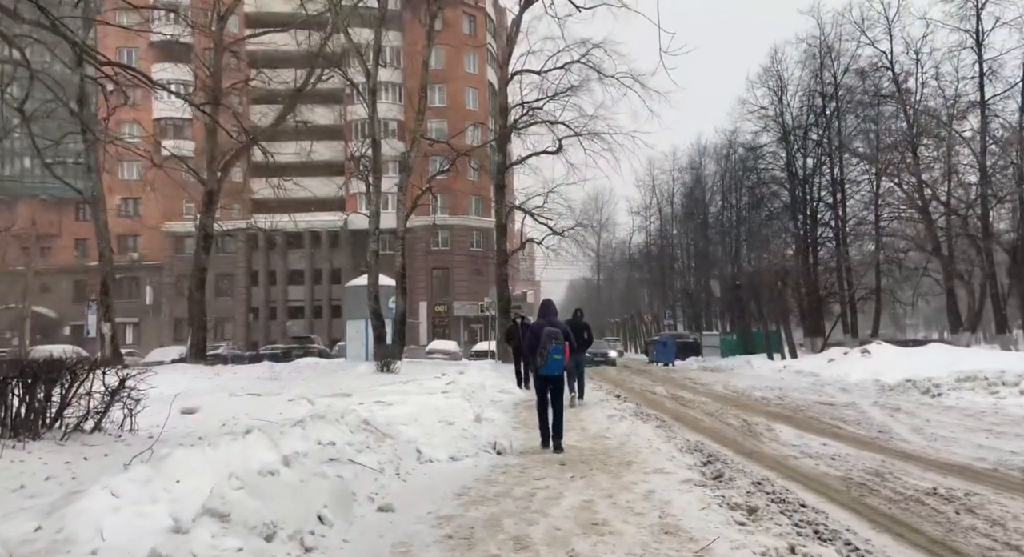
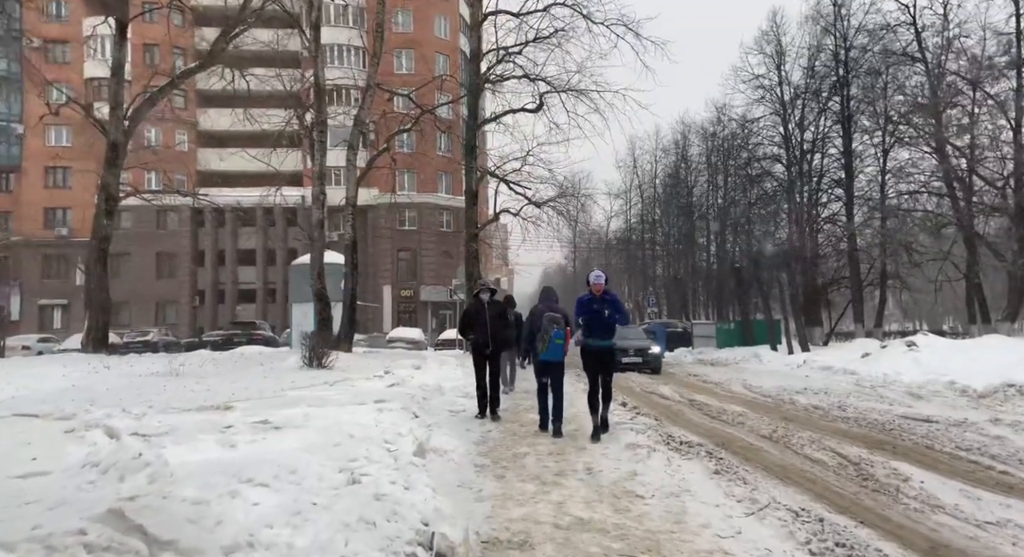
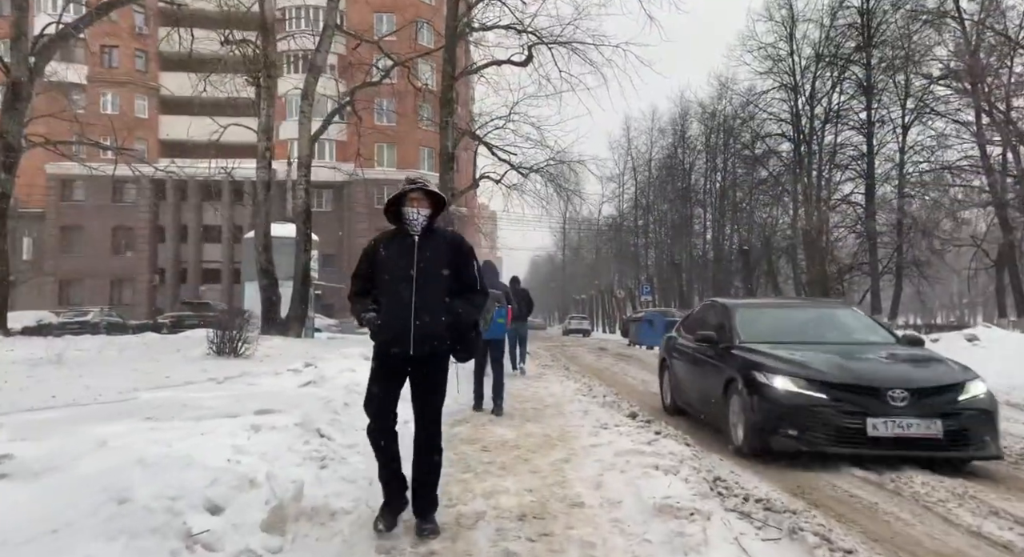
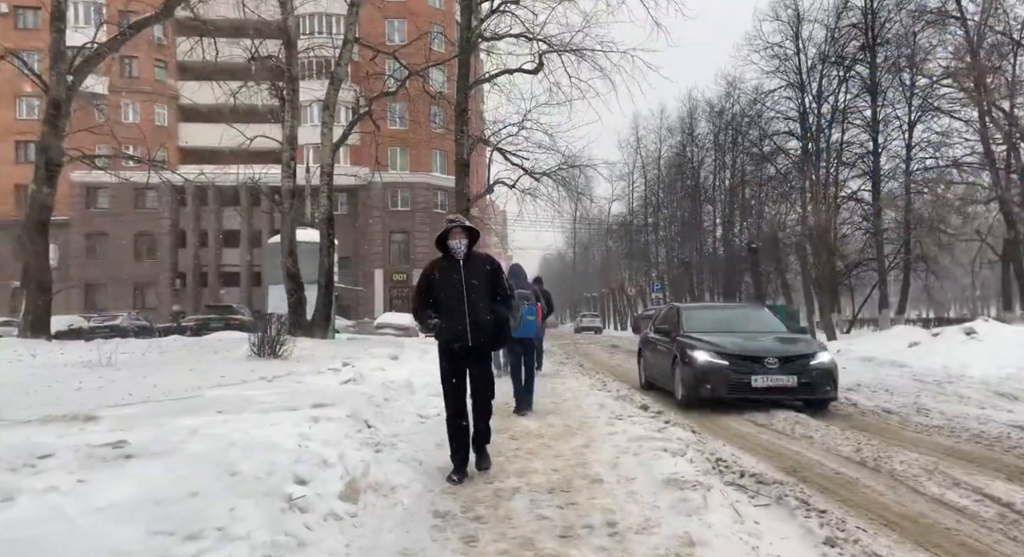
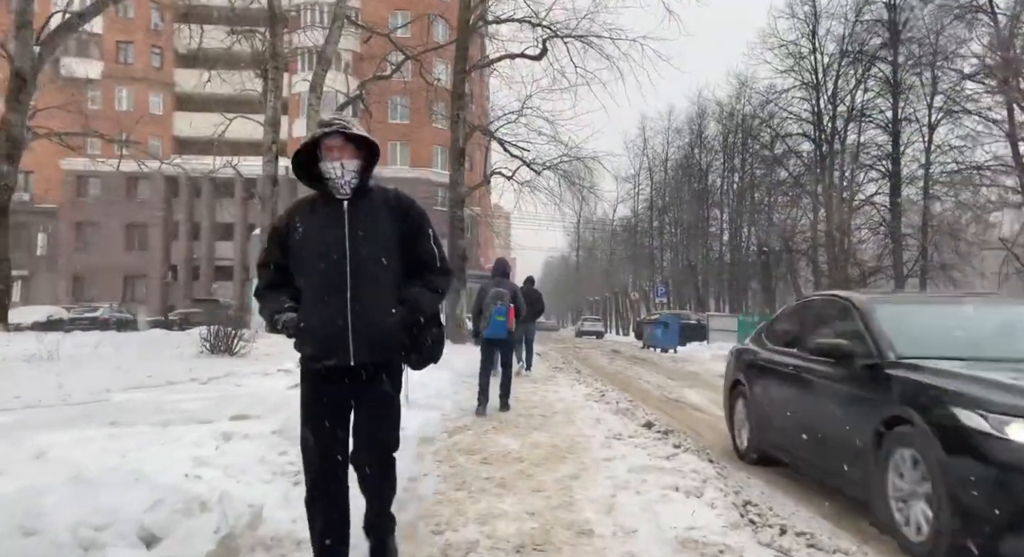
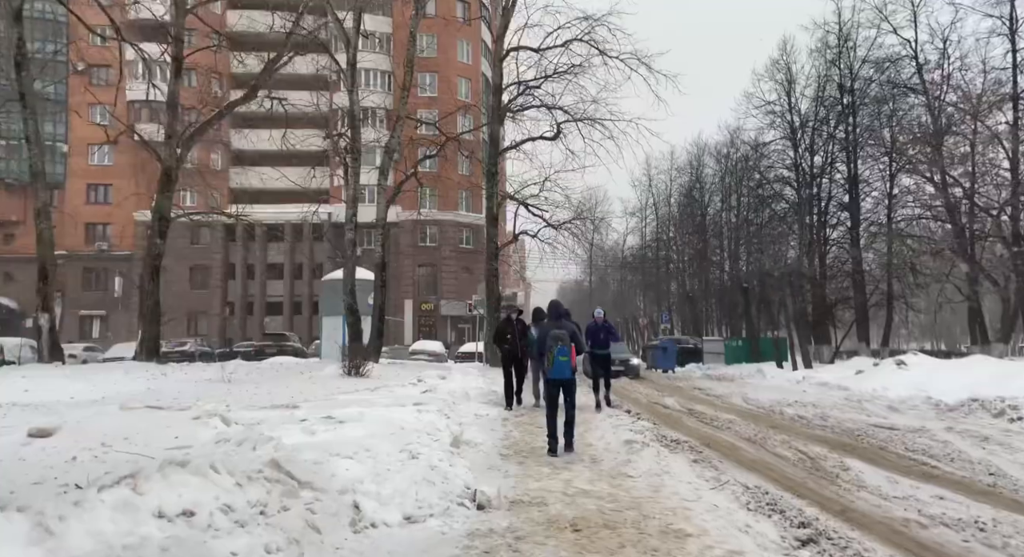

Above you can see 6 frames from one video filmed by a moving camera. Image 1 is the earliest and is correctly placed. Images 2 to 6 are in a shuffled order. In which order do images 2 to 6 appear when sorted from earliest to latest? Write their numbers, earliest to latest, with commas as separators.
6, 2, 4, 3, 5
